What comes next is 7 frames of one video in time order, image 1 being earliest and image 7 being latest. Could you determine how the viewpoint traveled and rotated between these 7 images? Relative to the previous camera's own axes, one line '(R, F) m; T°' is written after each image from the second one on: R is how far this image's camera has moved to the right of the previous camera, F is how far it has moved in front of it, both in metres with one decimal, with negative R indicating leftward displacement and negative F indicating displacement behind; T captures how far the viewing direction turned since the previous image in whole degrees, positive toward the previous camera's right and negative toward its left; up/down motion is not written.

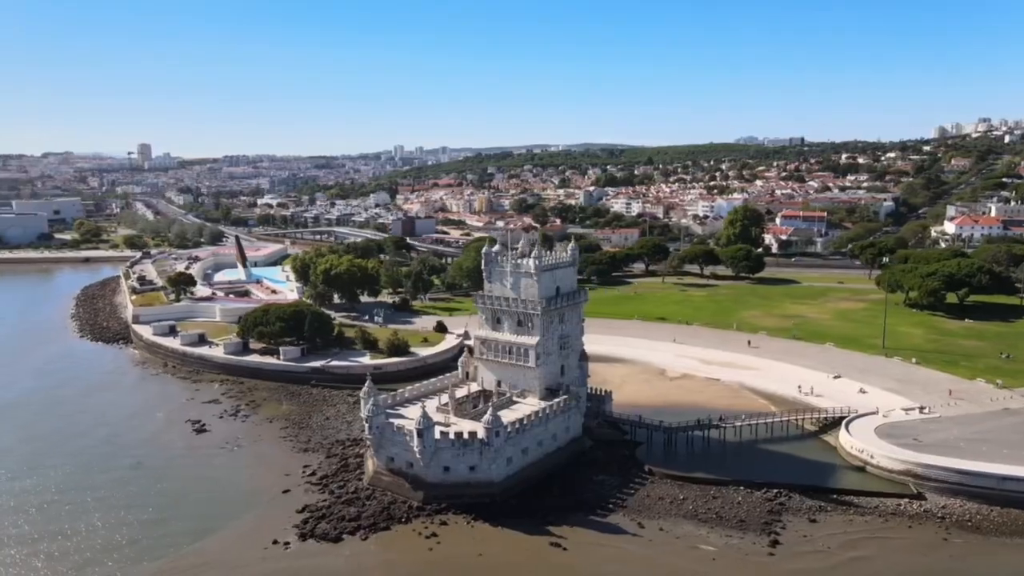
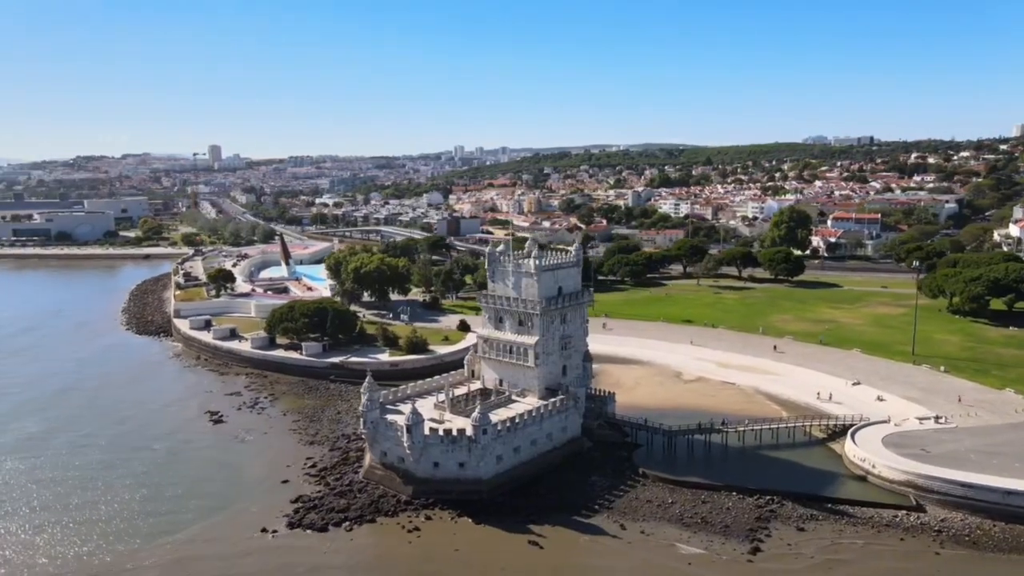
(+2.6, -0.1) m; -4°
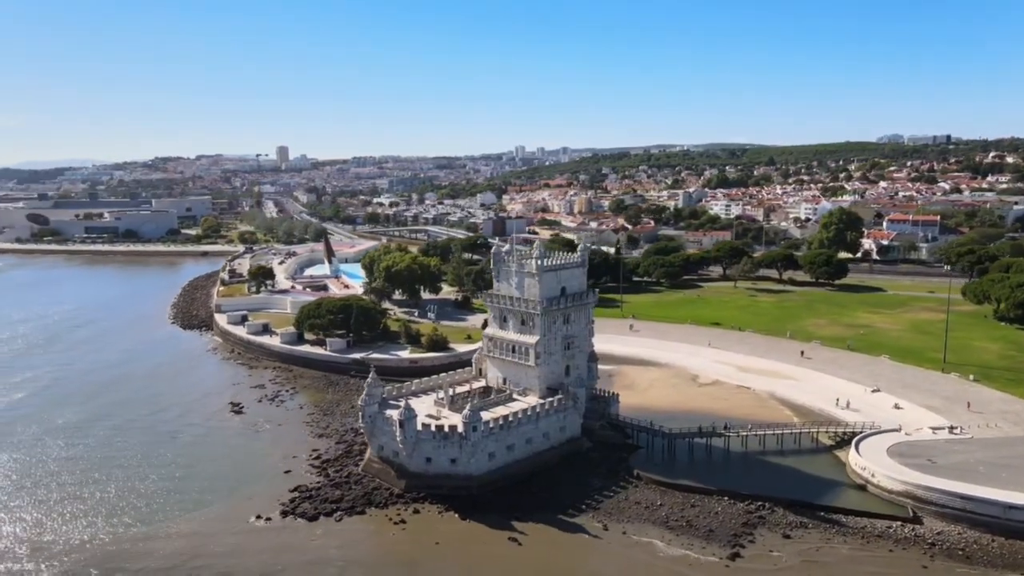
(+2.6, -0.2) m; -5°
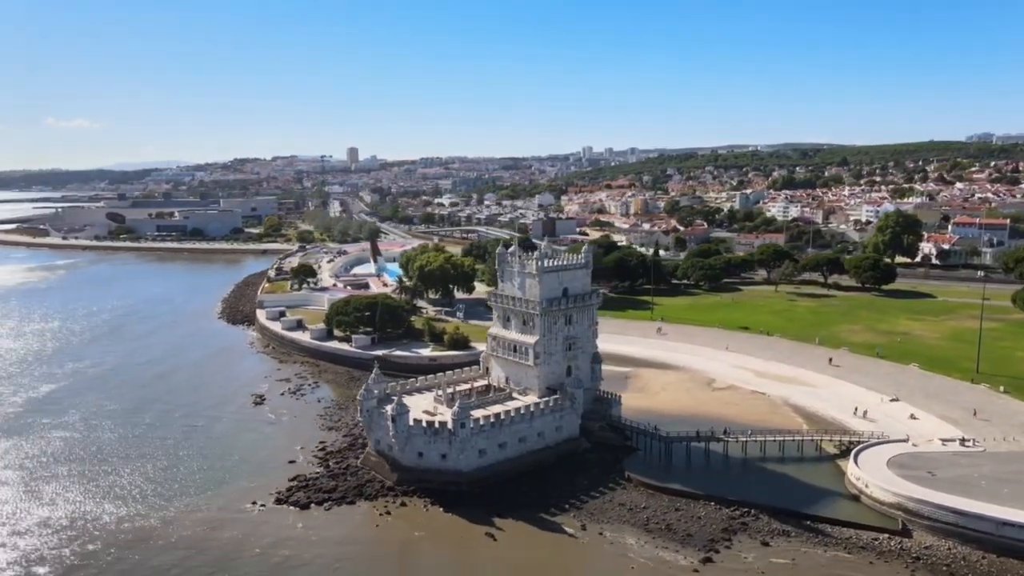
(+3.0, -0.3) m; -5°
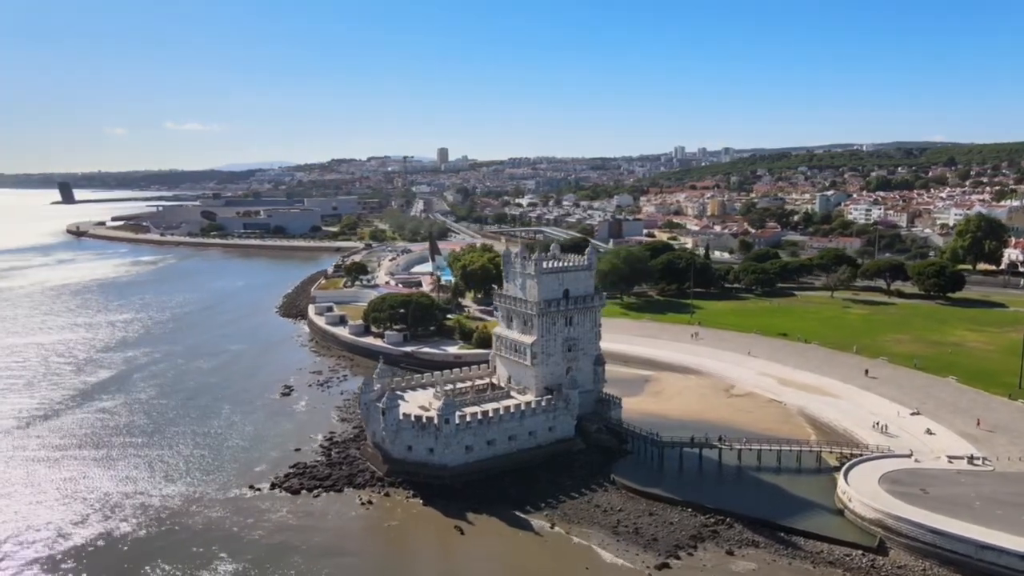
(+4.1, -0.3) m; -7°
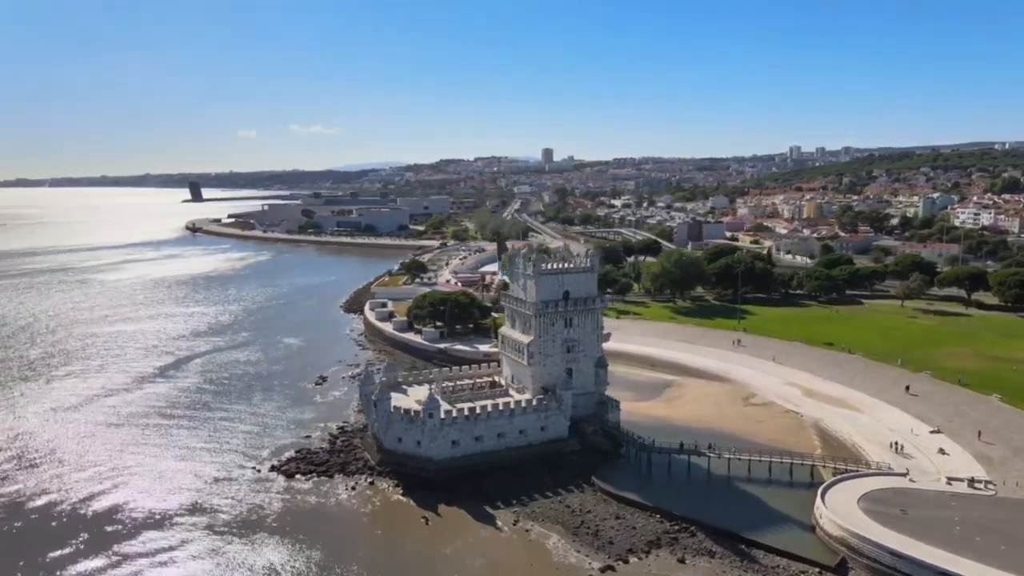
(+4.9, -0.3) m; -8°
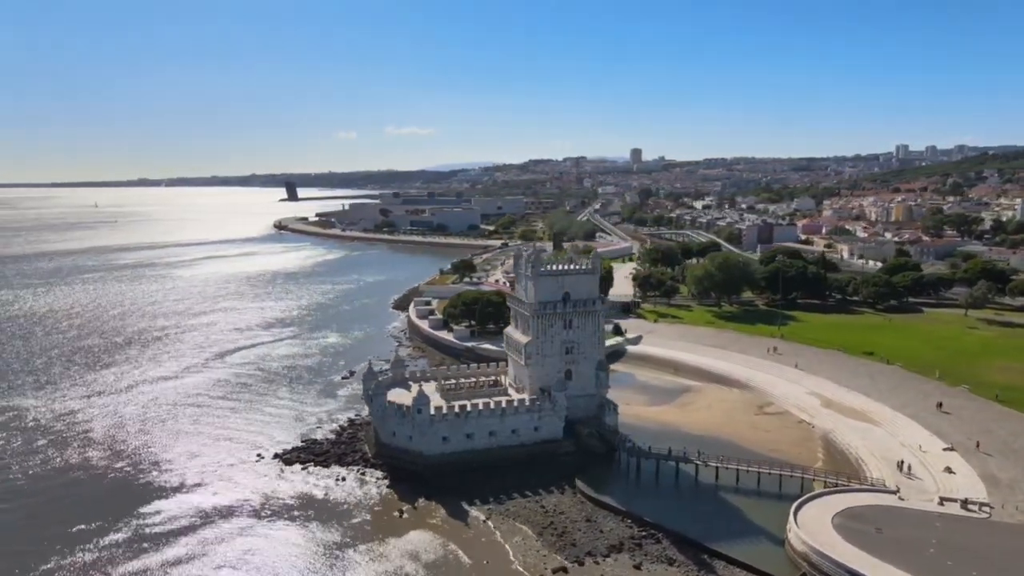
(+4.1, -0.2) m; -7°
